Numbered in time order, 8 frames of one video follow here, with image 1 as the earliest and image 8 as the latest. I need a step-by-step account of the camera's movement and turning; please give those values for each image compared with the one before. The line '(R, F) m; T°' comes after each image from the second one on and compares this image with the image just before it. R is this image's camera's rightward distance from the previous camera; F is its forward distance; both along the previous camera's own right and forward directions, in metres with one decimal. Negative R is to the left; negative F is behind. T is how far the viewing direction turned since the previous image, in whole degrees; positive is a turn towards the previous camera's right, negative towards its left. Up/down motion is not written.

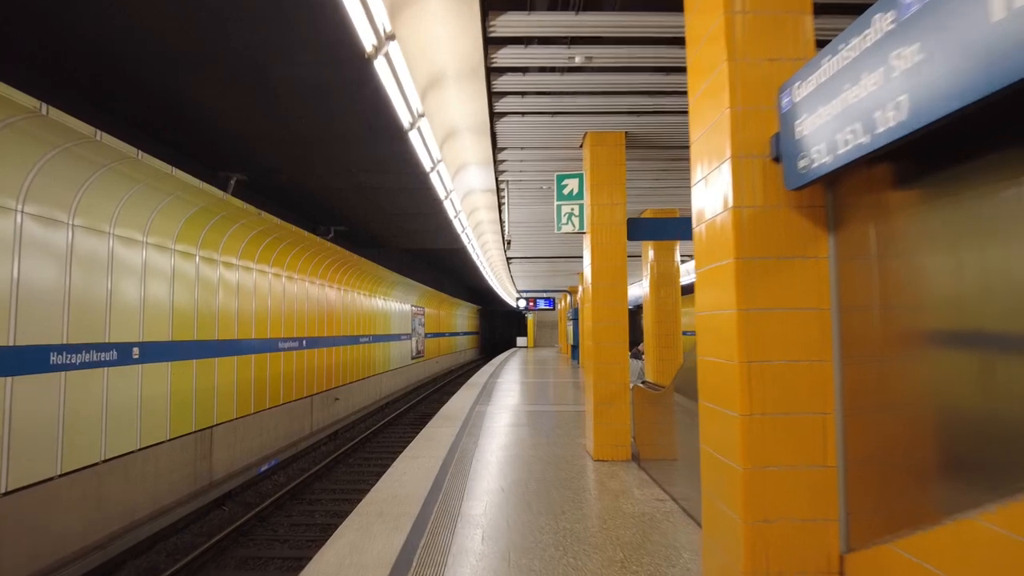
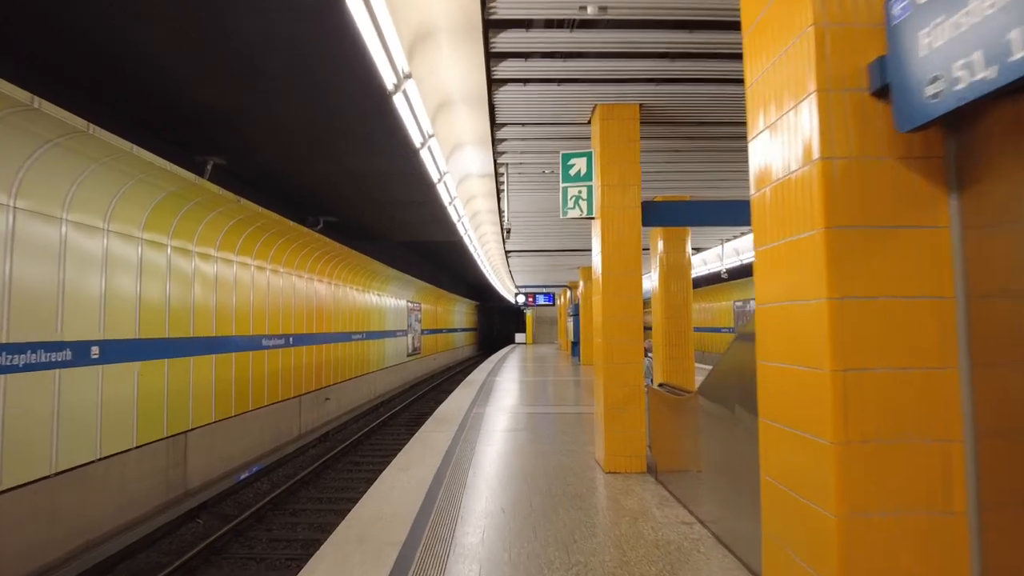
(0.0, +0.5) m; 0°
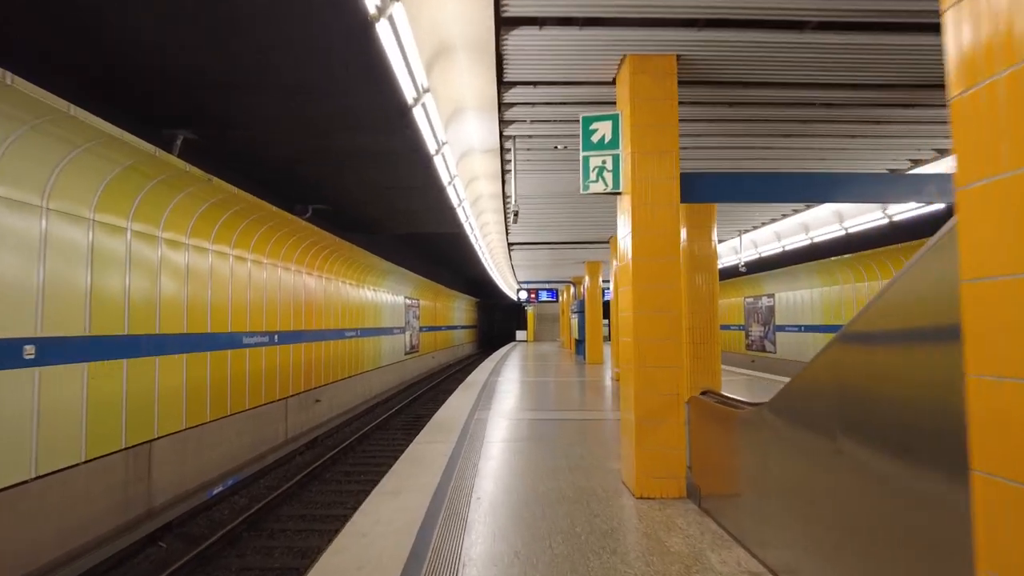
(-0.1, +0.8) m; 0°
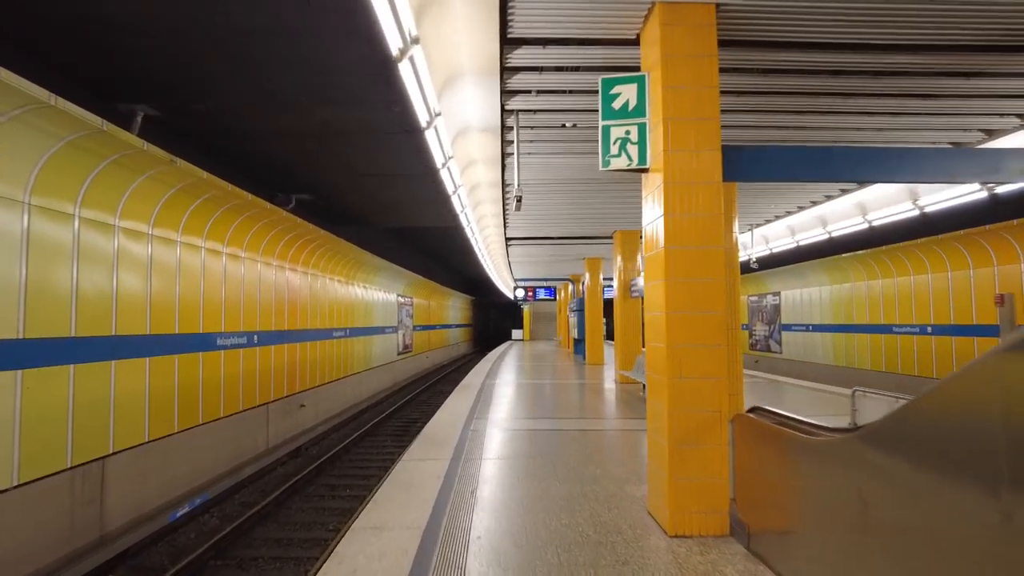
(-0.1, +0.7) m; 0°
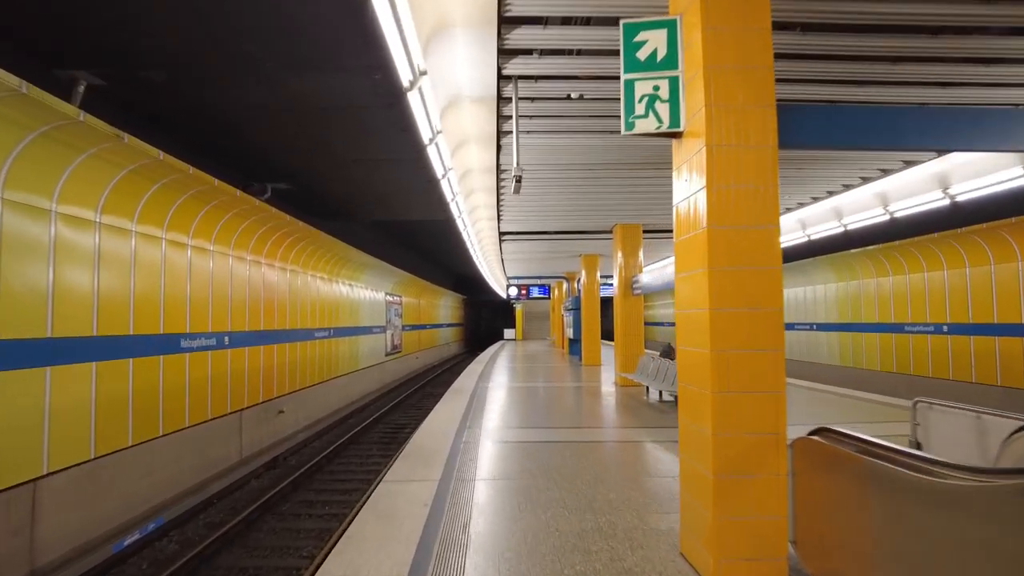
(0.0, +0.6) m; +1°
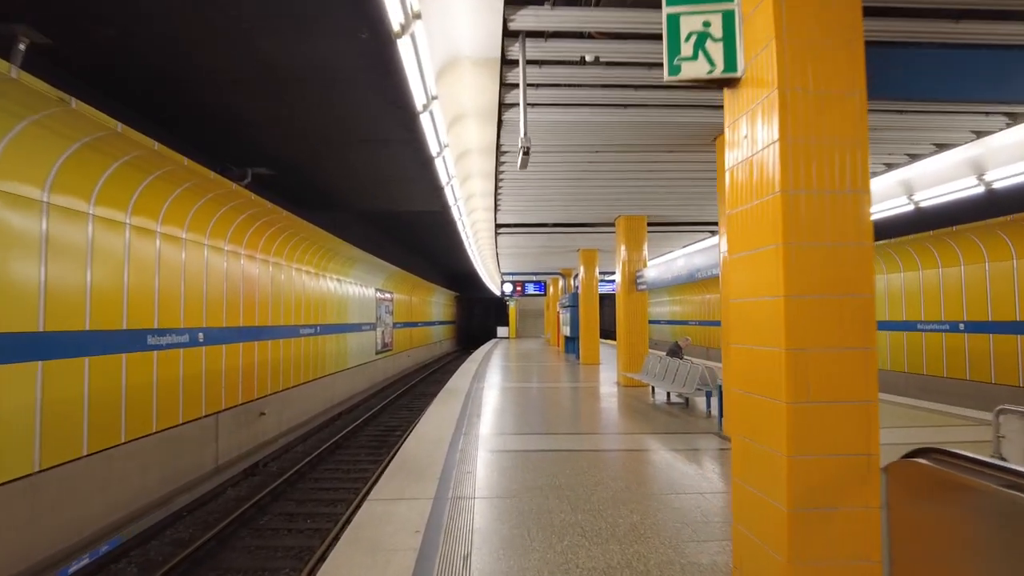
(-0.1, +0.6) m; +1°
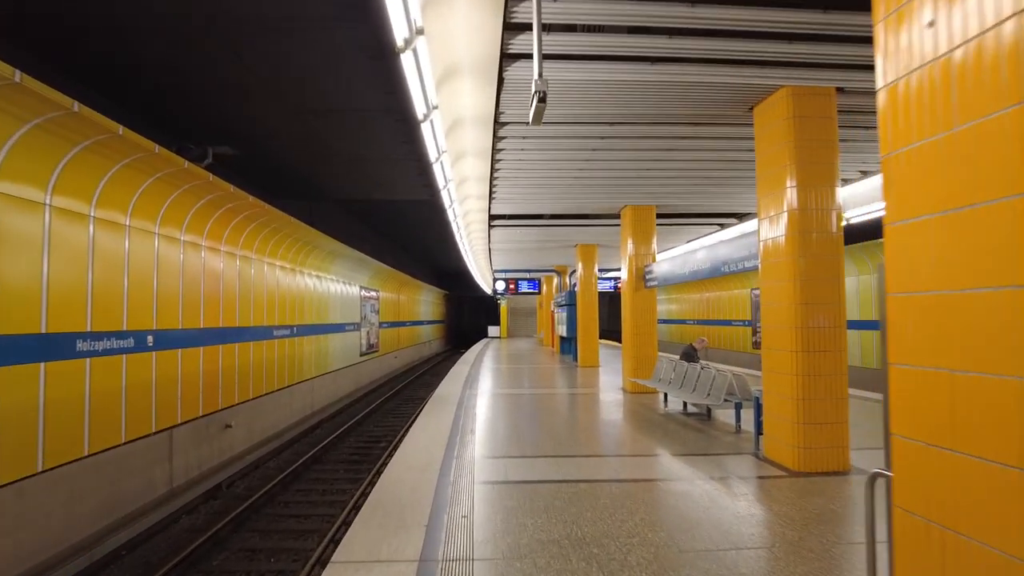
(-0.1, +0.9) m; +1°
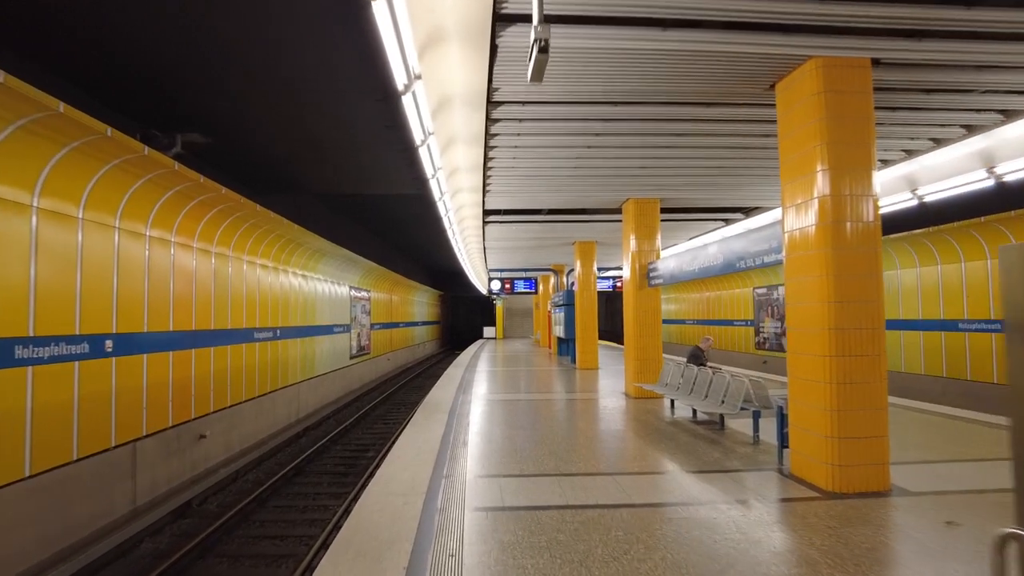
(0.0, +0.5) m; 0°
